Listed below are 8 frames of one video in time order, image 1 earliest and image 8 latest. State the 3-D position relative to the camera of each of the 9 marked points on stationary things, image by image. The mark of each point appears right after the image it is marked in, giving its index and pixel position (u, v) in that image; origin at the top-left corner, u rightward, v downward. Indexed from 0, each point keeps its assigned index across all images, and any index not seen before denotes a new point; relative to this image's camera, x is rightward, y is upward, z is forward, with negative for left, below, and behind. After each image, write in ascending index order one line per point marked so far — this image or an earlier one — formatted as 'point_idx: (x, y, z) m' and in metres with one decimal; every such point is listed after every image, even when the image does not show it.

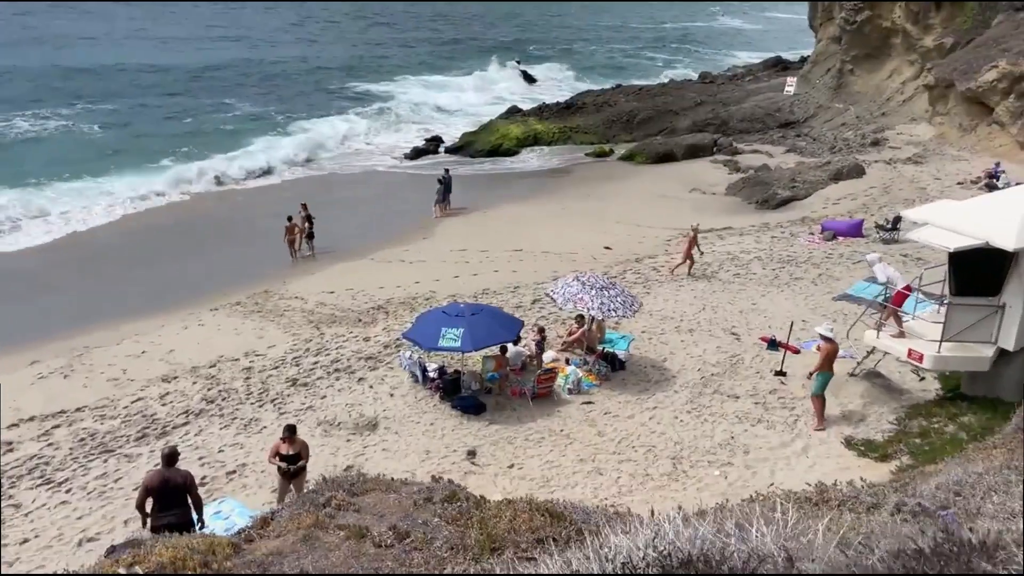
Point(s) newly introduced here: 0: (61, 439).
0: (-4.9, -1.6, +9.0) m
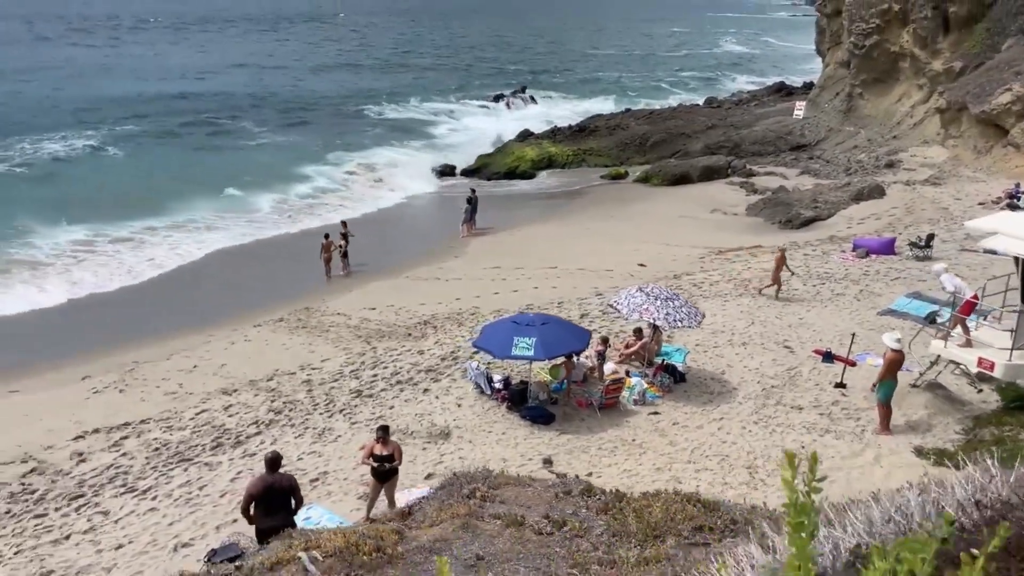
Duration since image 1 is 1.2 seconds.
0: (-4.1, -1.8, +9.0) m
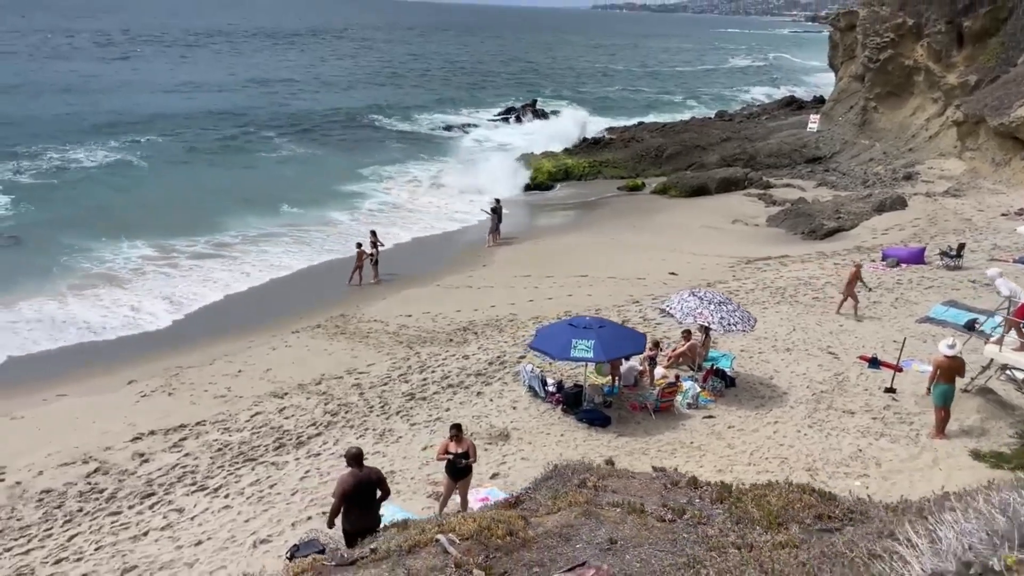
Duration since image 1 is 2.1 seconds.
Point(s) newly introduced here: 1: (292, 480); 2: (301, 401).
0: (-3.5, -1.8, +9.0) m
1: (-2.1, -1.9, +7.9) m
2: (-2.7, -1.5, +10.4) m
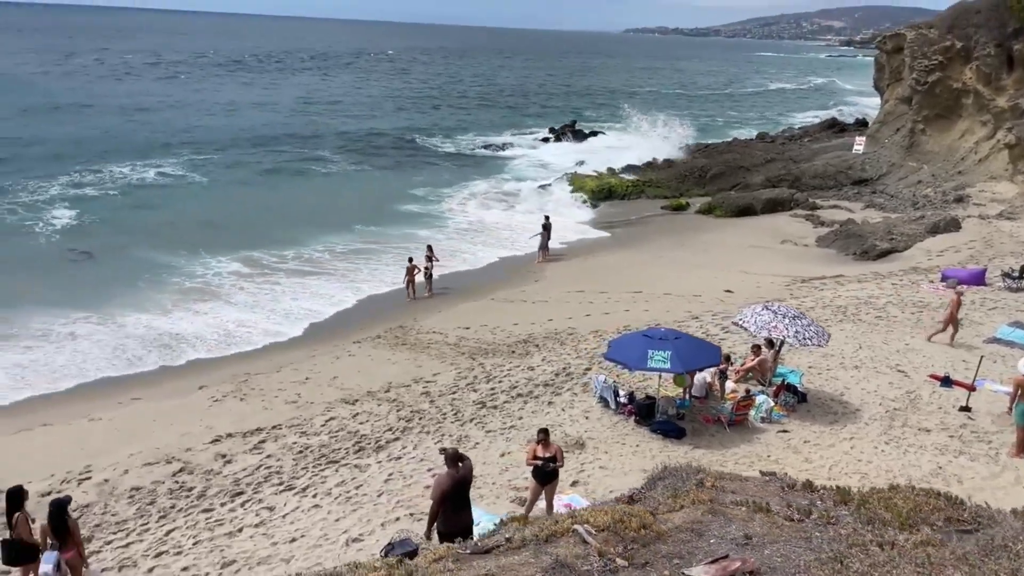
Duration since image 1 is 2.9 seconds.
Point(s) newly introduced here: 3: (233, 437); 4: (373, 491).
0: (-2.7, -1.8, +9.2) m
1: (-1.3, -1.9, +8.0) m
2: (-1.8, -1.6, +10.6) m
3: (-3.4, -1.8, +9.9) m
4: (-1.3, -1.9, +7.8) m
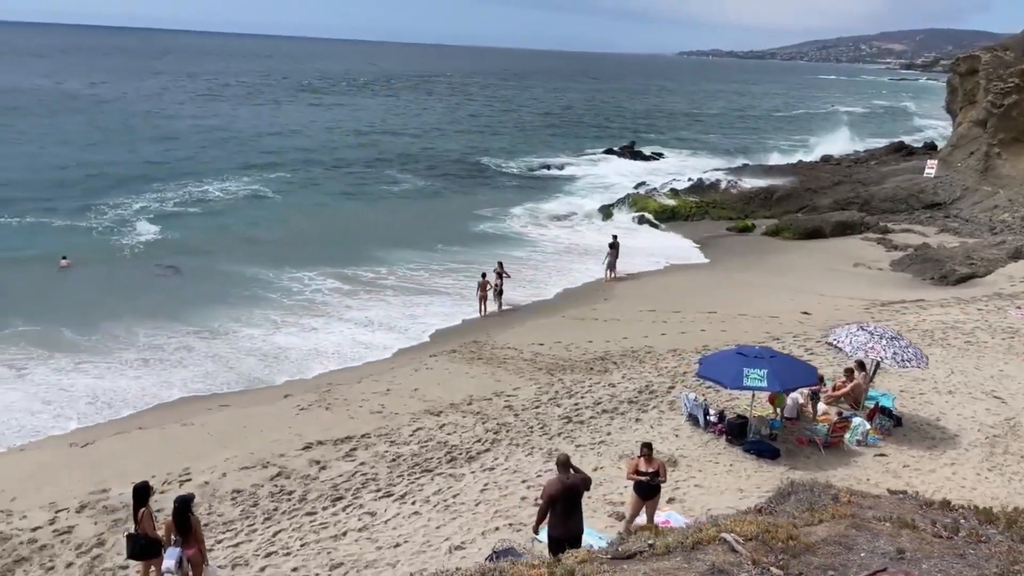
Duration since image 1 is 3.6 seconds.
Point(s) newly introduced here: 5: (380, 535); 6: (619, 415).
0: (-1.6, -1.9, +9.3) m
1: (-0.4, -2.0, +8.1) m
2: (-0.7, -1.7, +10.6) m
3: (-2.3, -1.9, +10.0) m
4: (-0.4, -2.0, +7.9) m
5: (-1.2, -2.2, +7.2) m
6: (+1.4, -1.6, +10.3) m
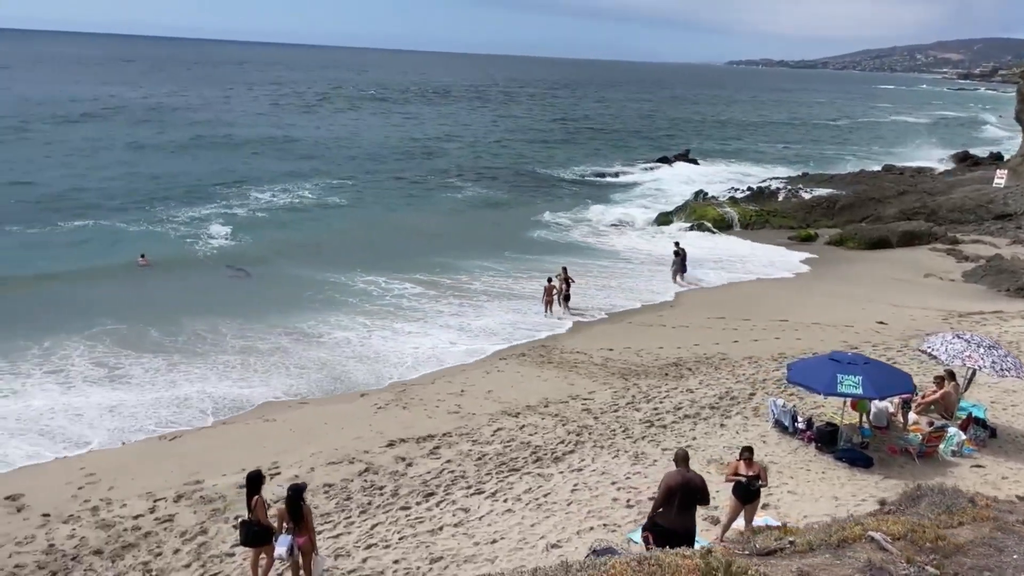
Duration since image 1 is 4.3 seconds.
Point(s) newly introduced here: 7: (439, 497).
0: (-0.7, -1.9, +9.4) m
1: (+0.5, -2.0, +8.0) m
2: (+0.3, -1.8, +10.6) m
3: (-1.3, -1.9, +10.1) m
4: (+0.5, -2.0, +7.9) m
5: (-0.3, -2.2, +7.2) m
6: (+2.4, -1.6, +10.2) m
7: (-0.7, -2.1, +8.0) m
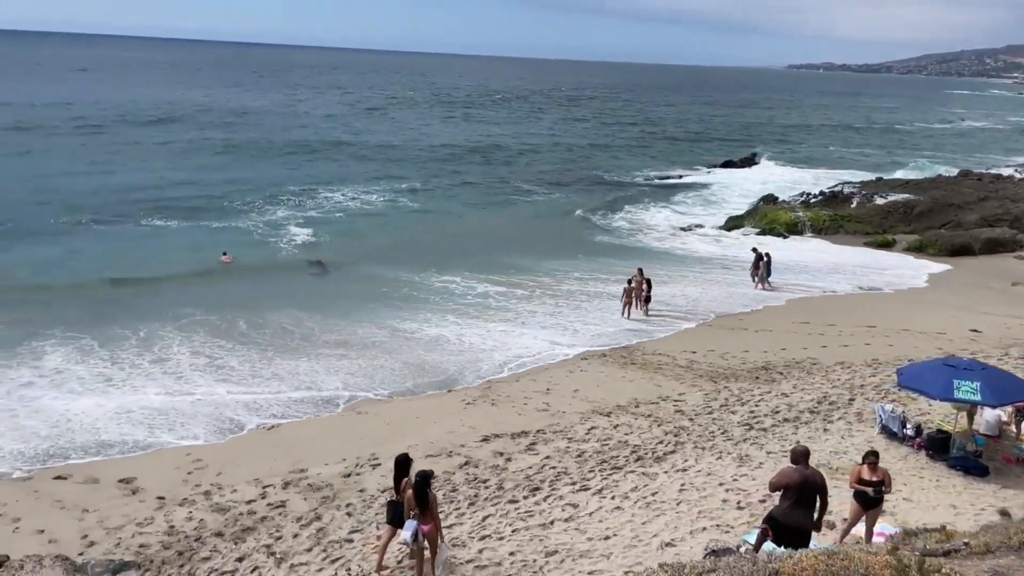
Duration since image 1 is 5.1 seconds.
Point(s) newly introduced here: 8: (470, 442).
0: (+0.5, -1.9, +9.4) m
1: (+1.6, -2.0, +8.0) m
2: (+1.6, -1.7, +10.6) m
3: (-0.1, -1.9, +10.2) m
4: (+1.5, -2.0, +7.8) m
5: (+0.7, -2.1, +7.2) m
6: (+3.5, -1.7, +10.0) m
7: (+0.3, -2.0, +8.0) m
8: (-0.5, -1.9, +10.1) m
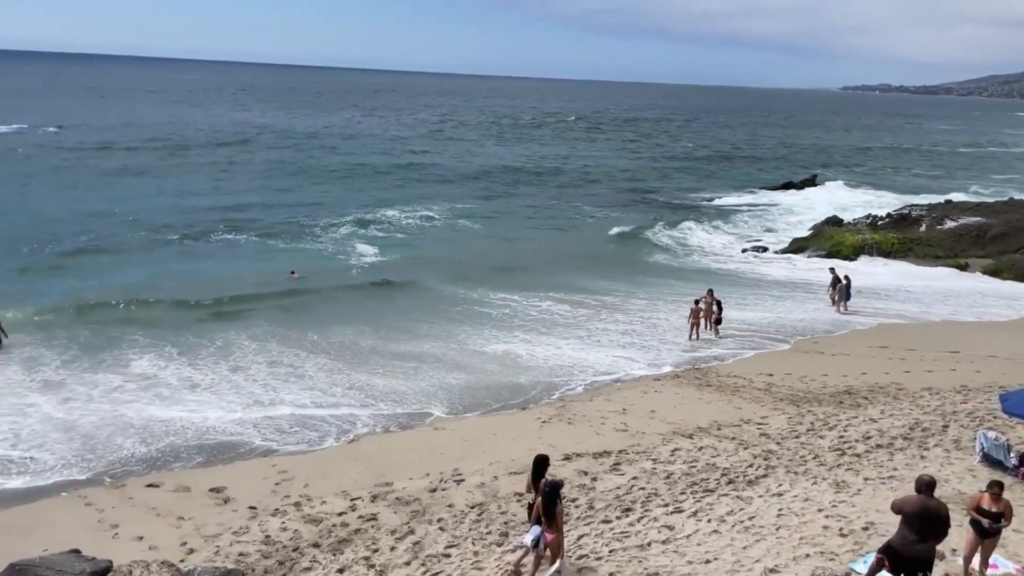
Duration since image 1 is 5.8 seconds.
0: (+1.4, -2.1, +9.2) m
1: (+2.4, -2.2, +7.8) m
2: (+2.6, -2.0, +10.4) m
3: (+0.9, -2.1, +10.1) m
4: (+2.4, -2.2, +7.6) m
5: (+1.5, -2.3, +7.1) m
6: (+4.6, -1.9, +9.6) m
7: (+1.2, -2.2, +7.9) m
8: (+0.5, -2.1, +10.0) m
